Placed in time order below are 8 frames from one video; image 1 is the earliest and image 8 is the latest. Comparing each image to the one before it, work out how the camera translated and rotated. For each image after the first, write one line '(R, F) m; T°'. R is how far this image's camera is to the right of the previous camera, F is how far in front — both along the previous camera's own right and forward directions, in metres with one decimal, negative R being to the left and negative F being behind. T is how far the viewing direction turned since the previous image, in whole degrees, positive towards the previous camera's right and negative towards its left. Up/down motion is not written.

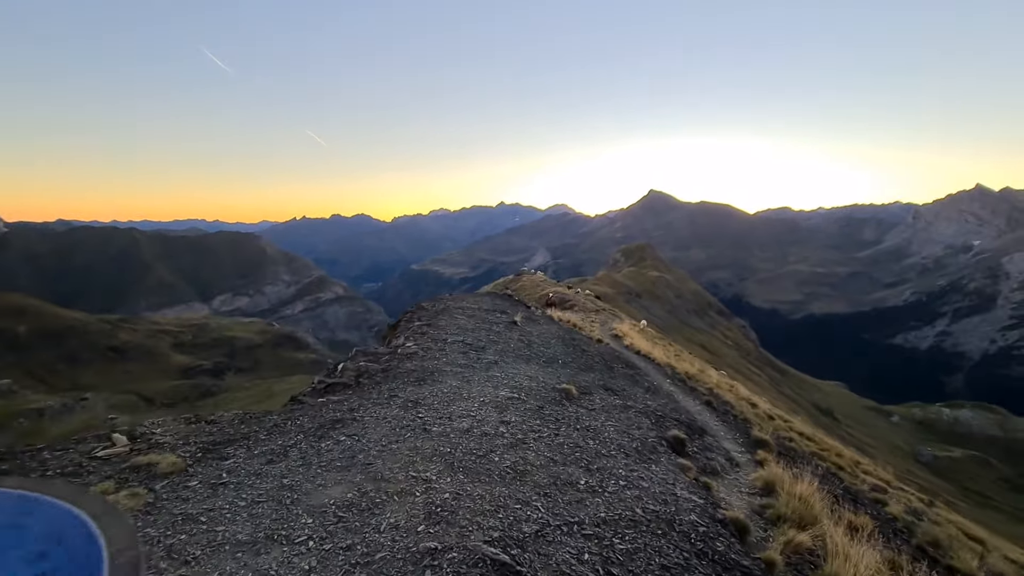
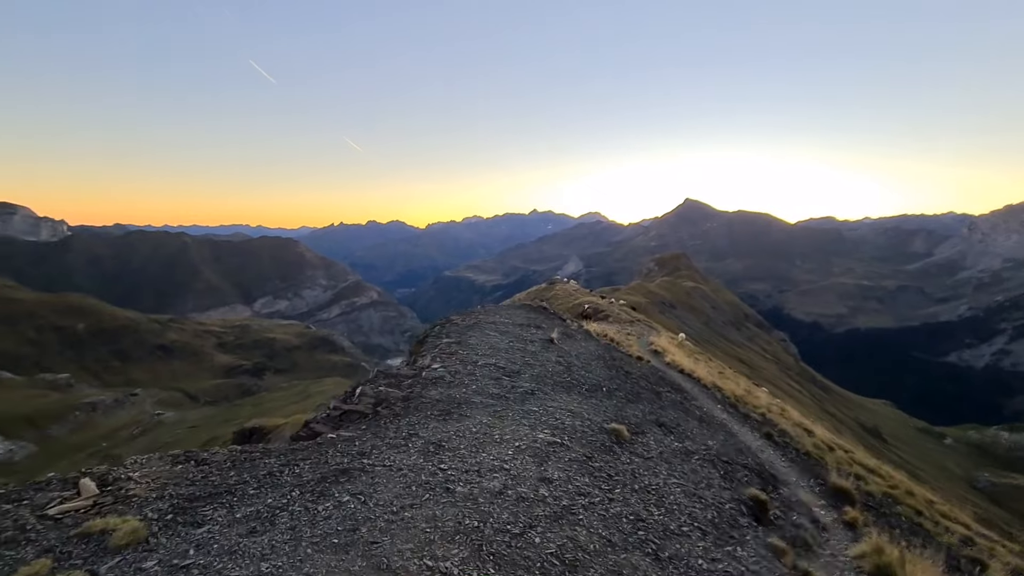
(0.0, -0.5) m; -4°
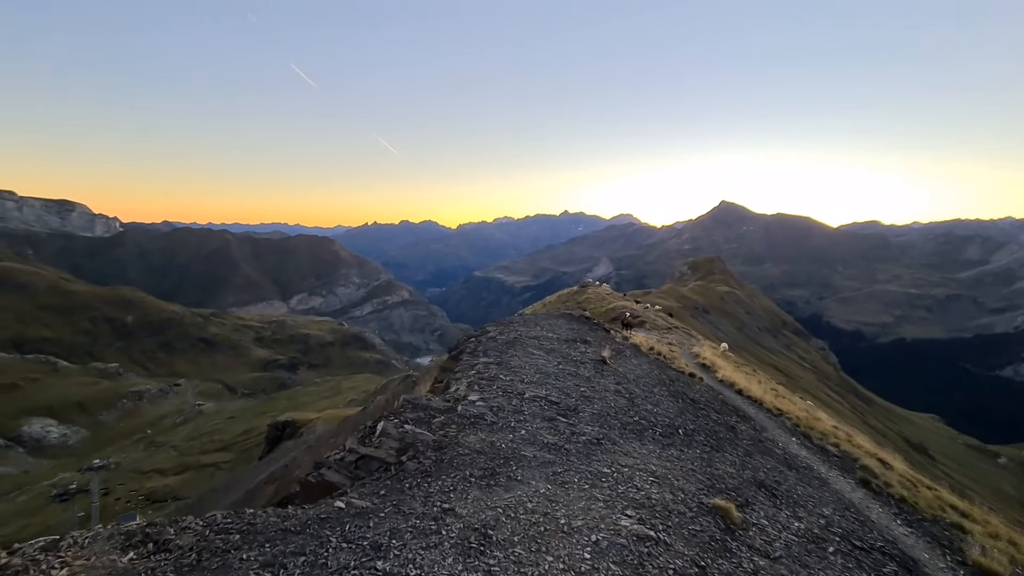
(-0.3, +1.1) m; -3°
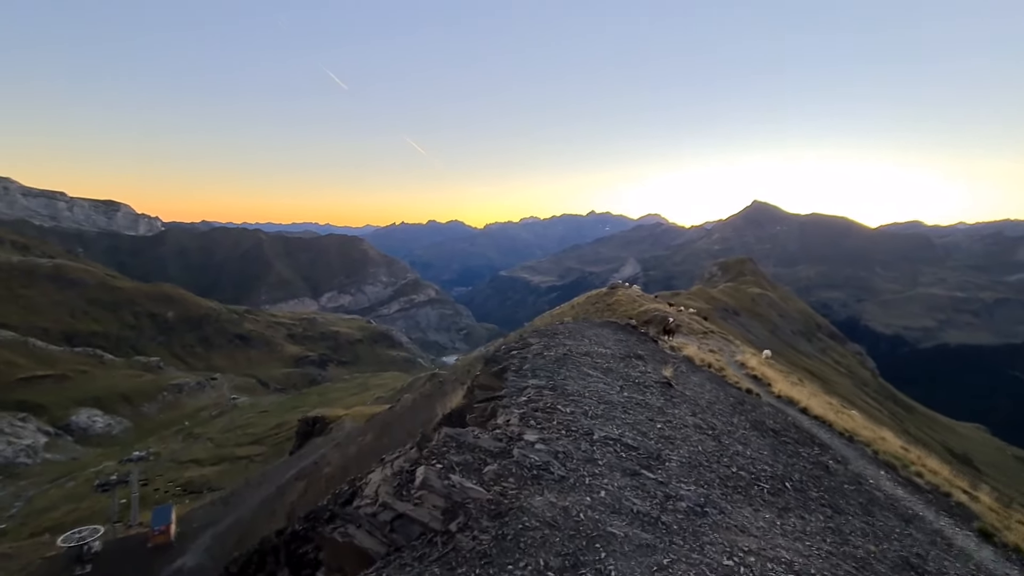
(-0.3, +0.7) m; -3°
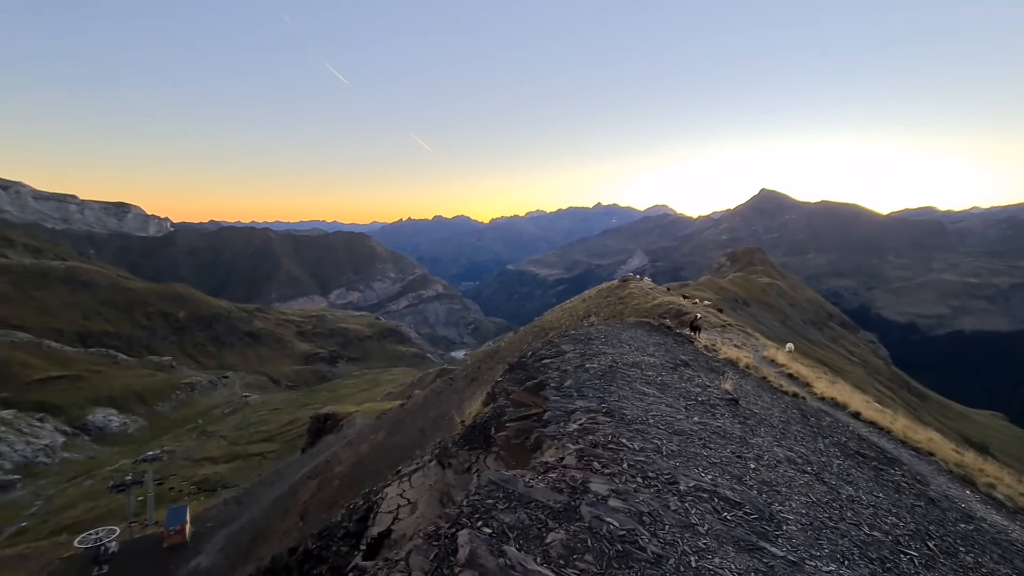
(-0.3, +0.8) m; -1°
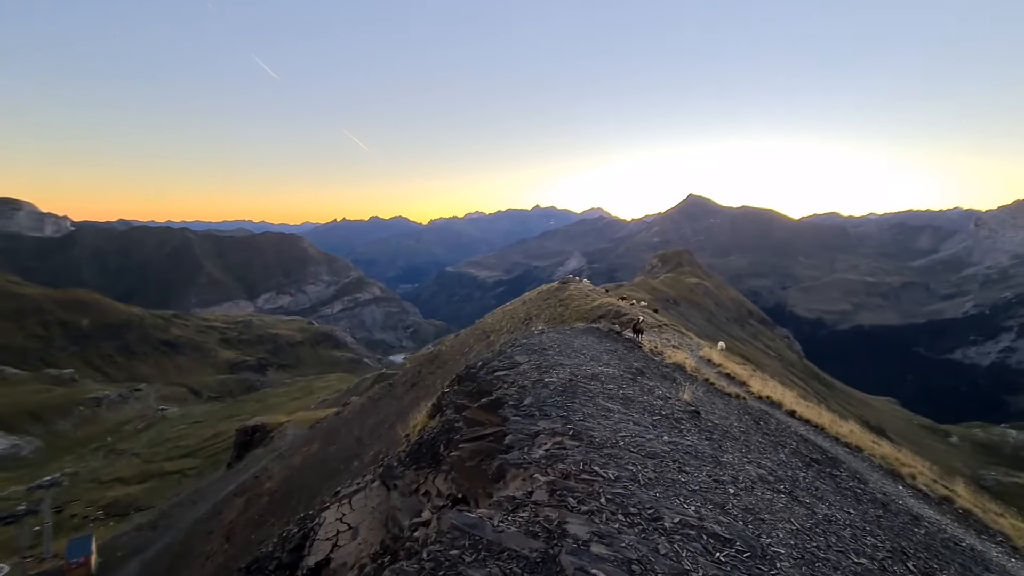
(-0.1, +0.4) m; +7°
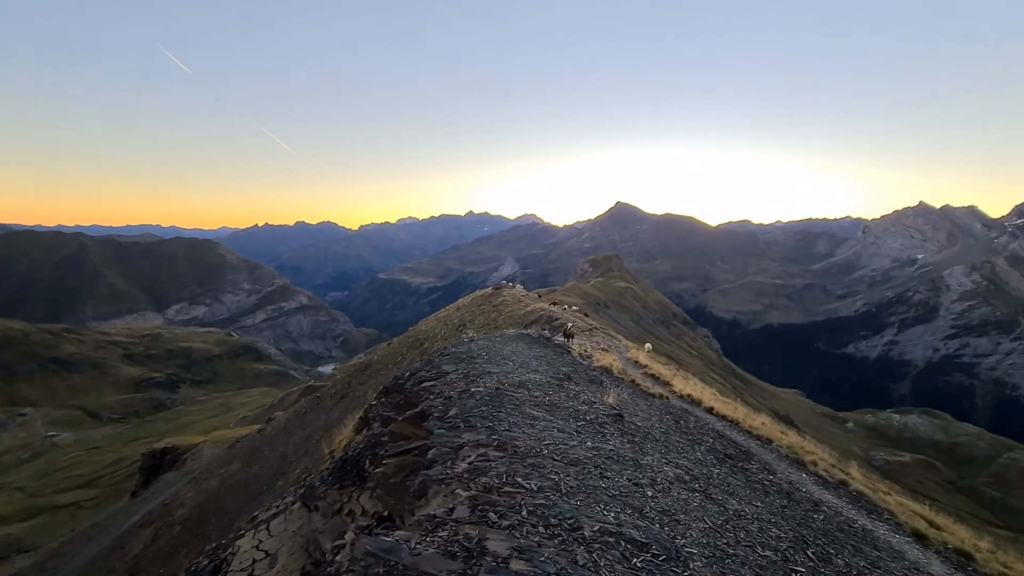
(+0.1, +0.1) m; +8°
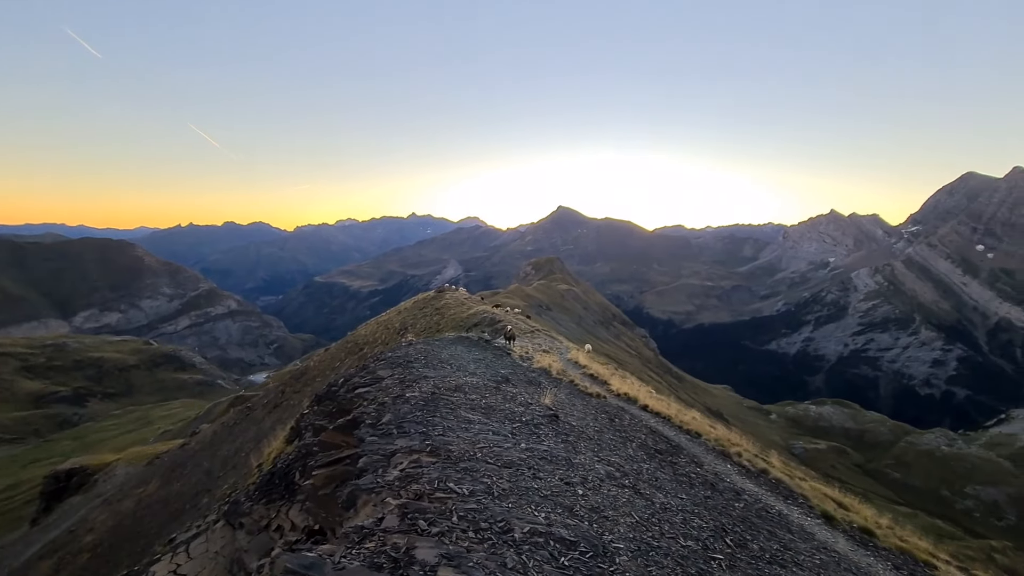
(+0.1, 0.0) m; +7°
